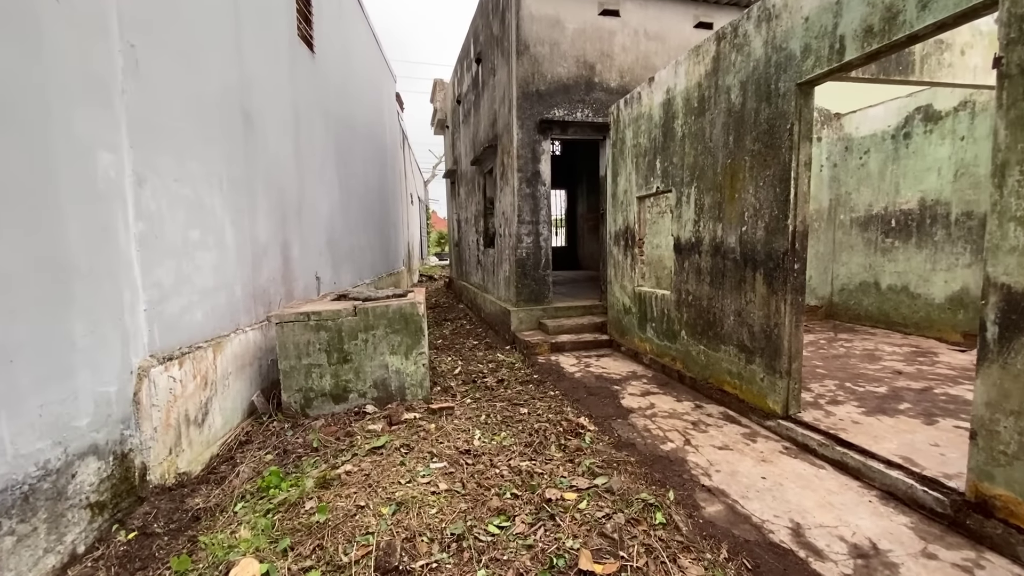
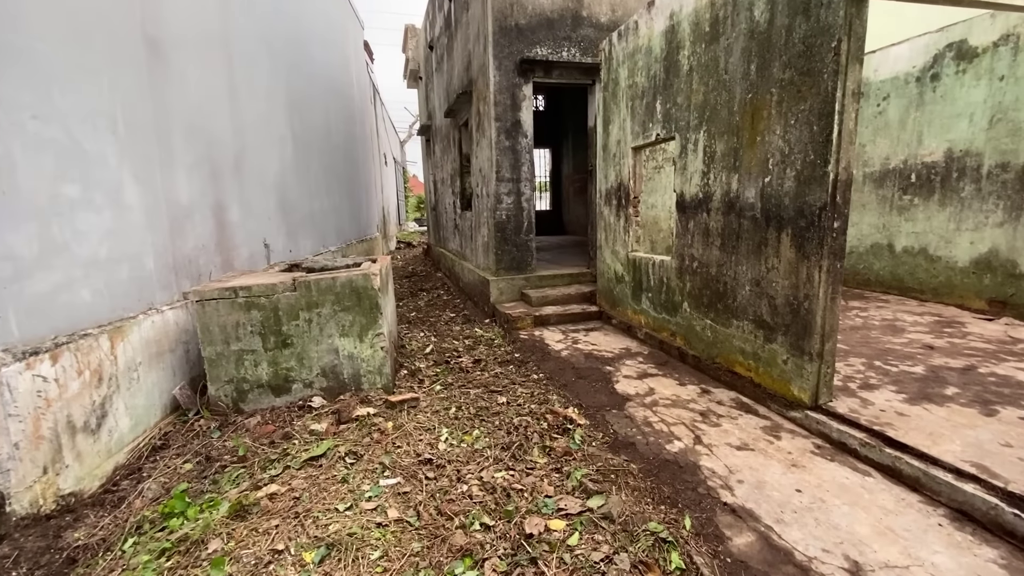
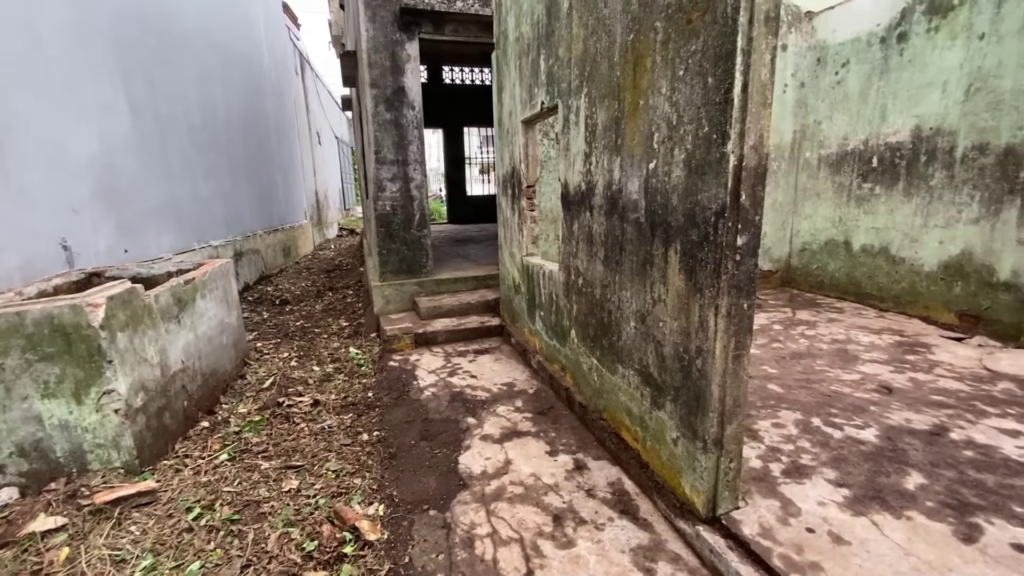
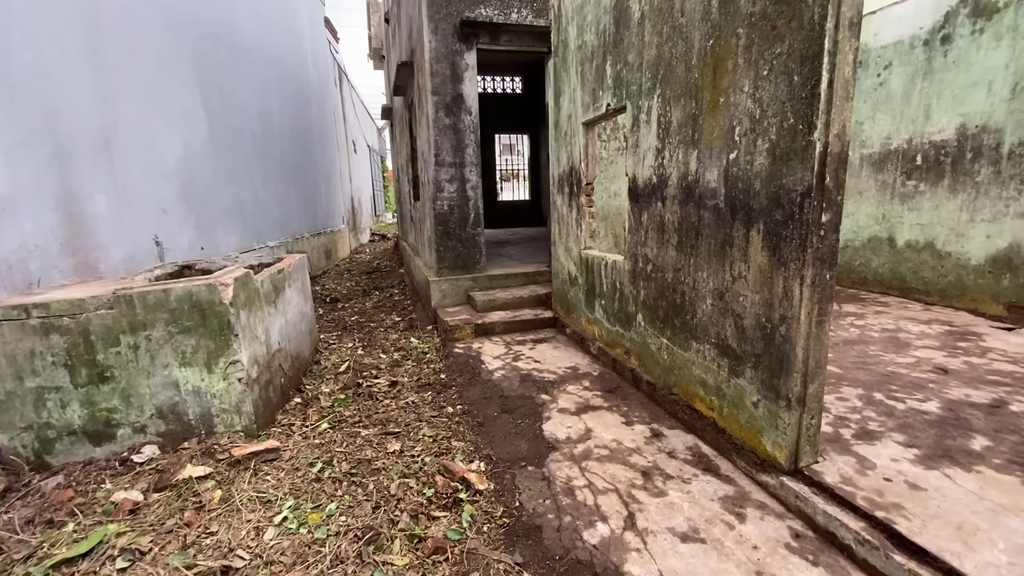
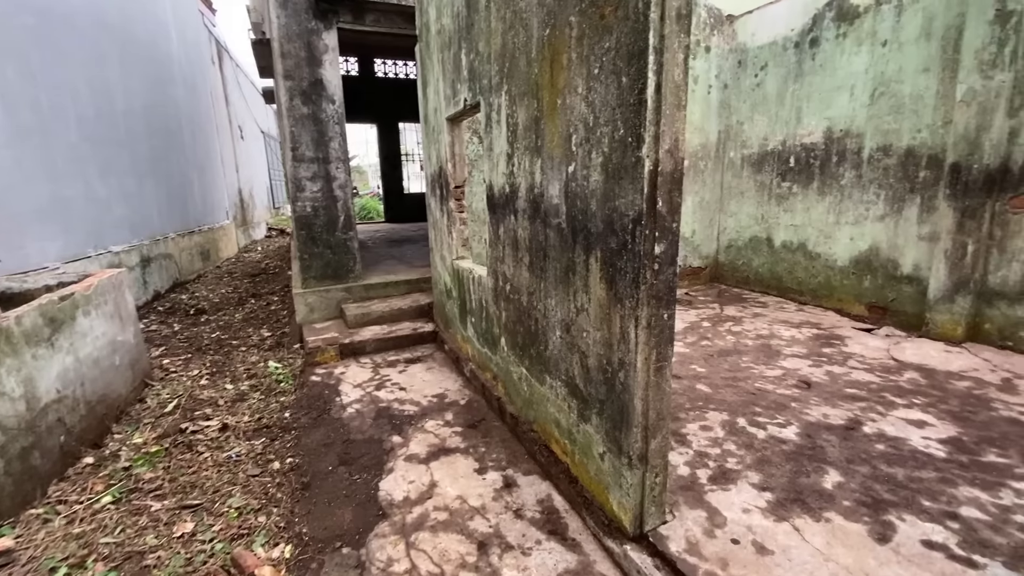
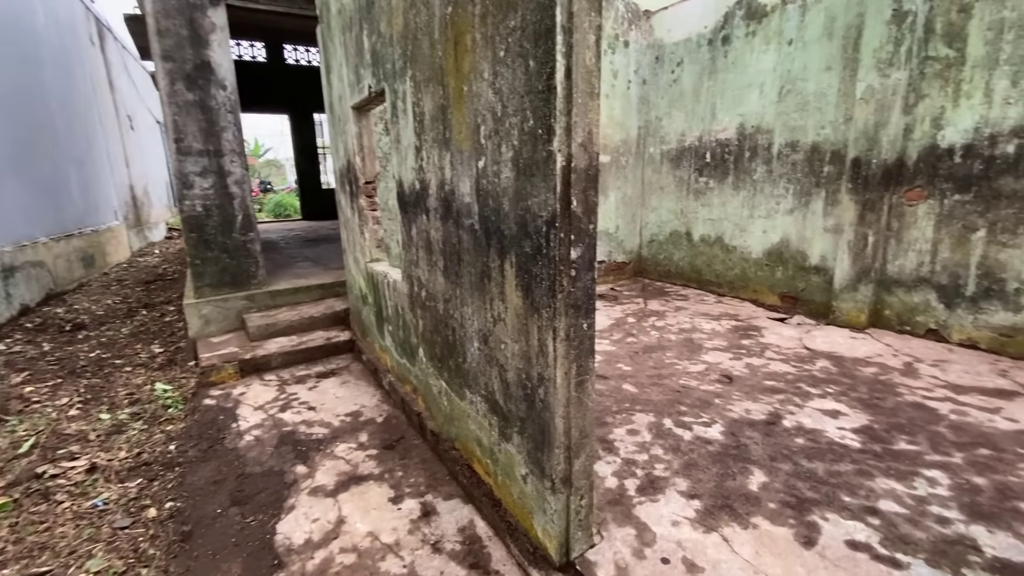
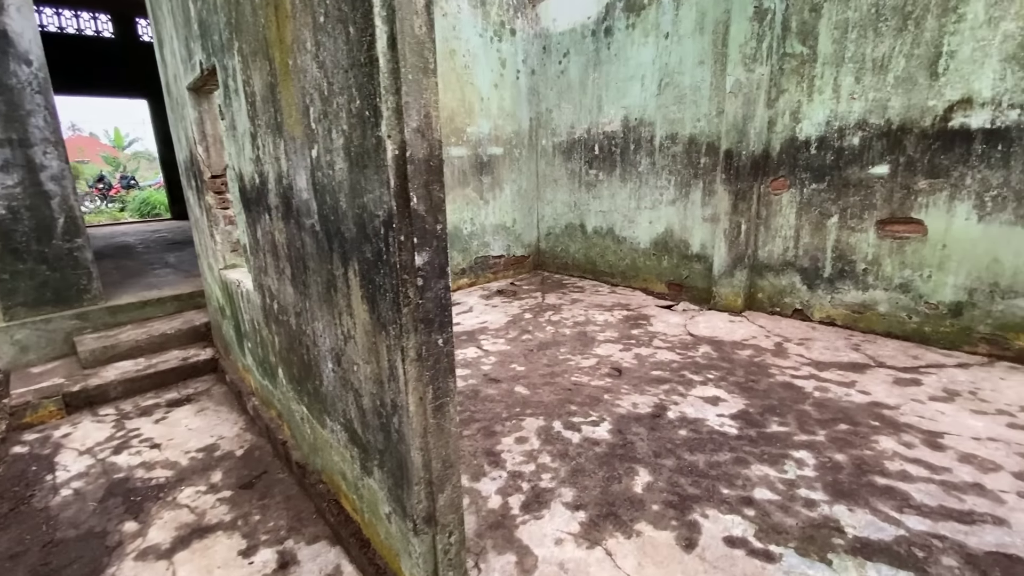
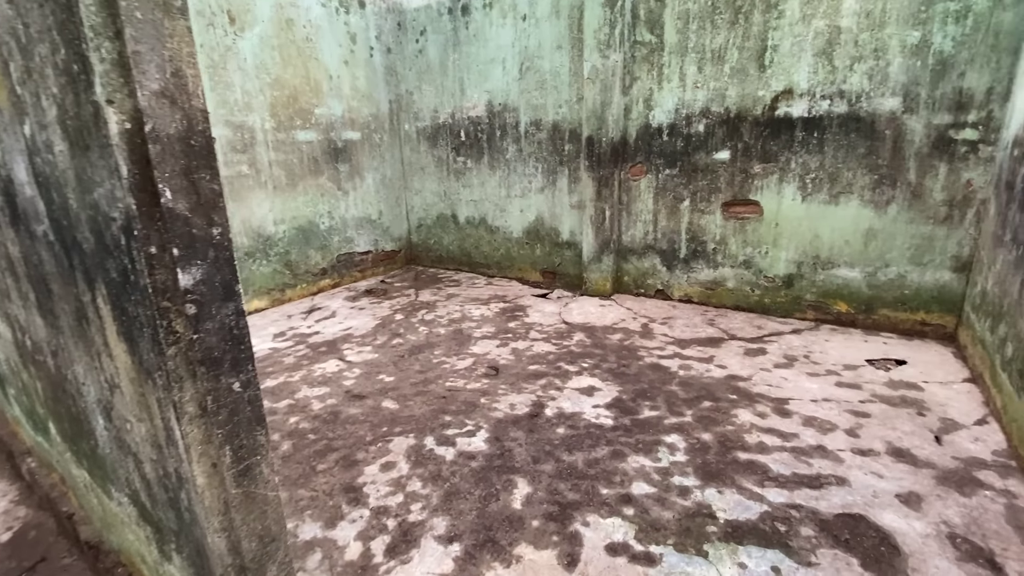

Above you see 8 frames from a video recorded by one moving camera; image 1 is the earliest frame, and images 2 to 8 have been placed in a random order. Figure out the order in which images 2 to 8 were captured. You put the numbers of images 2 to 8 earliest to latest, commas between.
2, 4, 3, 5, 6, 7, 8
